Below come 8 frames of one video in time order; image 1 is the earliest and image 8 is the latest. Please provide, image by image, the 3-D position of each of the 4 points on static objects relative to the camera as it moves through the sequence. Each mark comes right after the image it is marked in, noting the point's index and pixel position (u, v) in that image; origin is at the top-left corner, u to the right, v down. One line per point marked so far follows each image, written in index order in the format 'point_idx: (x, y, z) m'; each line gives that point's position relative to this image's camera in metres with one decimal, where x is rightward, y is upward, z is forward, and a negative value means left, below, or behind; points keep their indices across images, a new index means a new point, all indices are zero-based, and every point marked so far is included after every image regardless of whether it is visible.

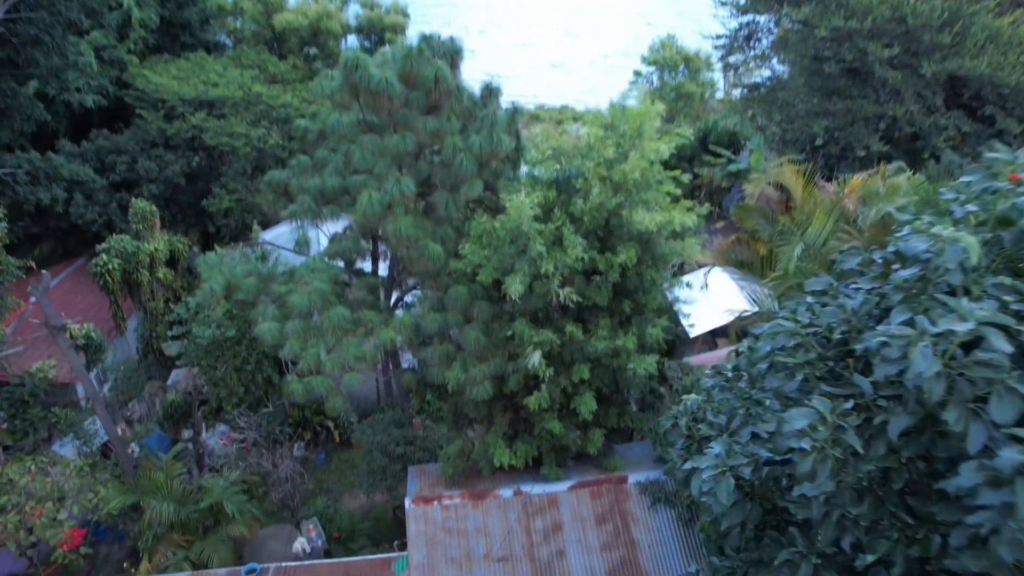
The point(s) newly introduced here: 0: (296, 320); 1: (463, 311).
0: (-2.4, -0.4, +7.2) m
1: (-0.6, -0.3, +7.6) m
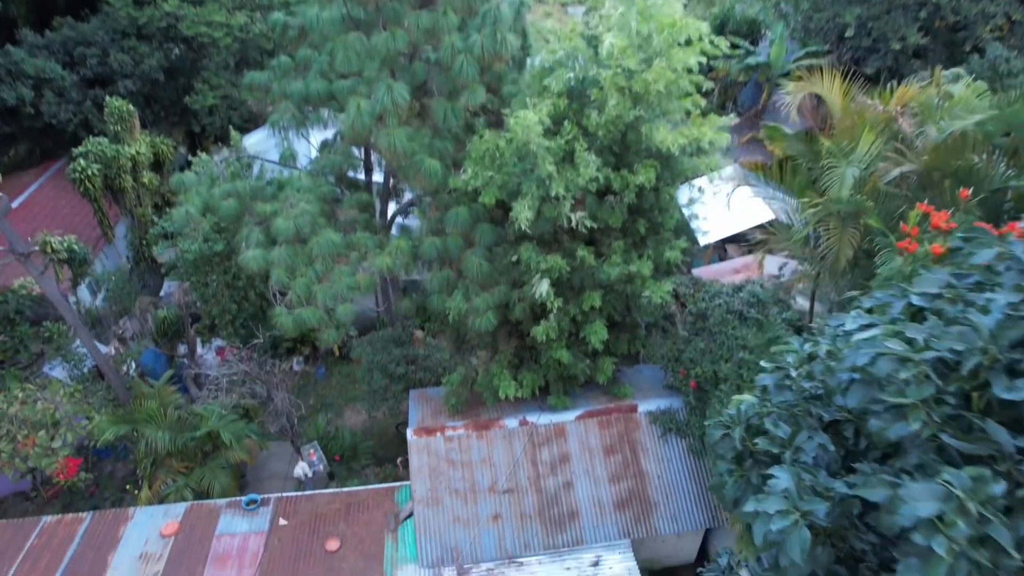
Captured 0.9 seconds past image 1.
0: (-2.3, +0.4, +6.6) m
1: (-0.5, +0.6, +7.0) m
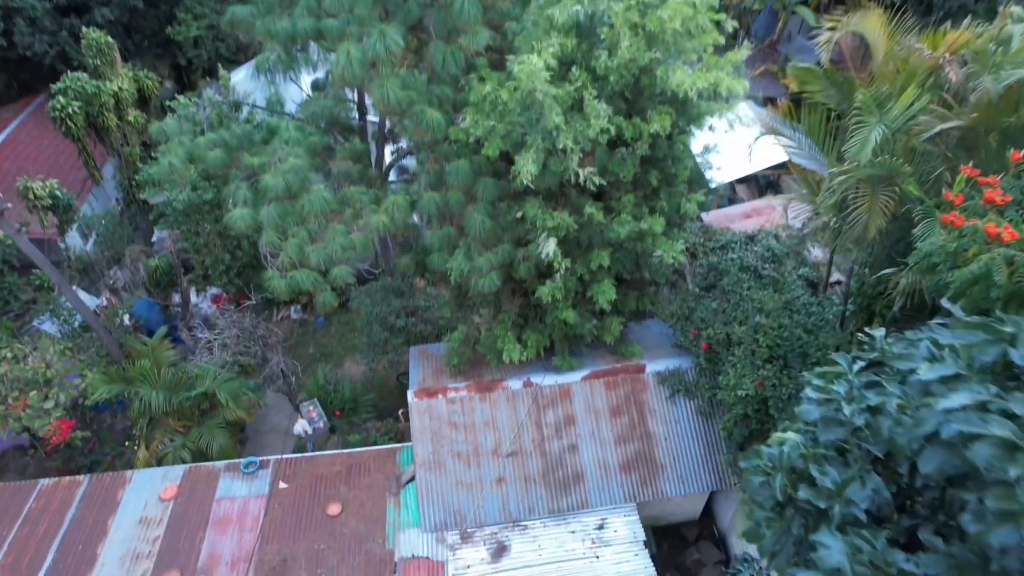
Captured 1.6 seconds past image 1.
0: (-2.3, +0.8, +6.2) m
1: (-0.5, +1.0, +6.6) m
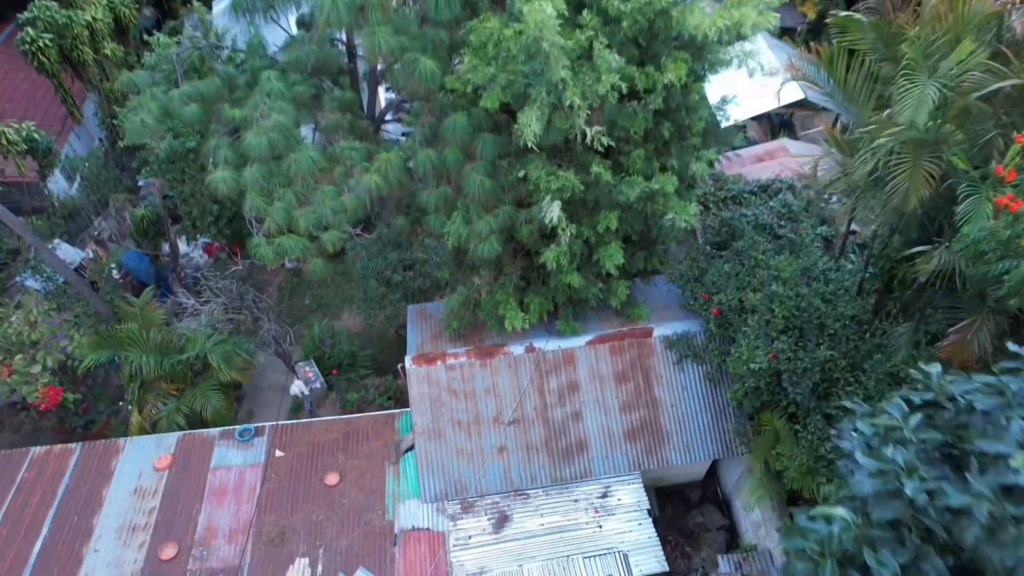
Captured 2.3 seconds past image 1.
0: (-2.3, +1.1, +5.7) m
1: (-0.5, +1.3, +6.1) m
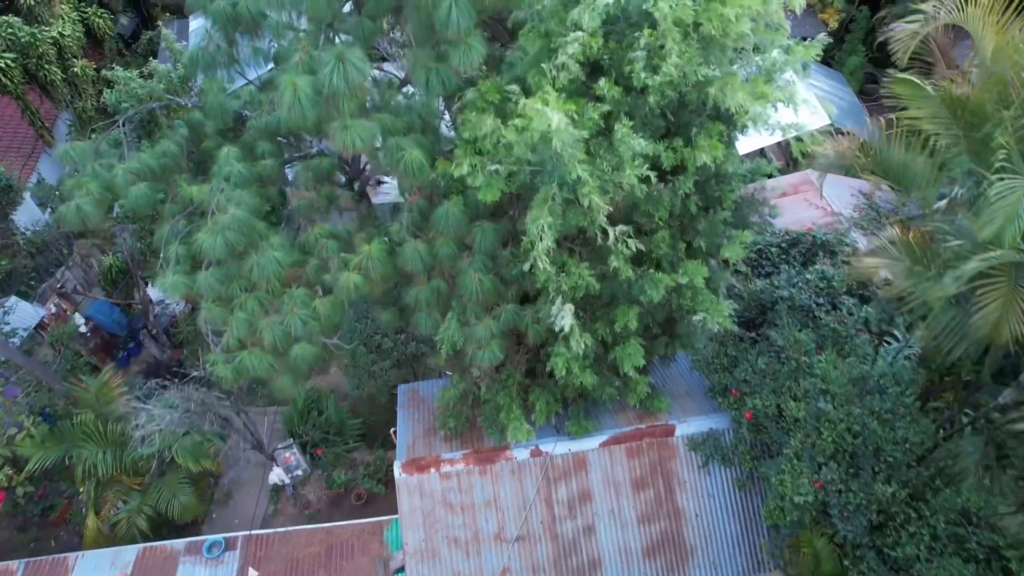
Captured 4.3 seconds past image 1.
0: (-2.2, +0.2, +4.8) m
1: (-0.4, +0.4, +5.2) m
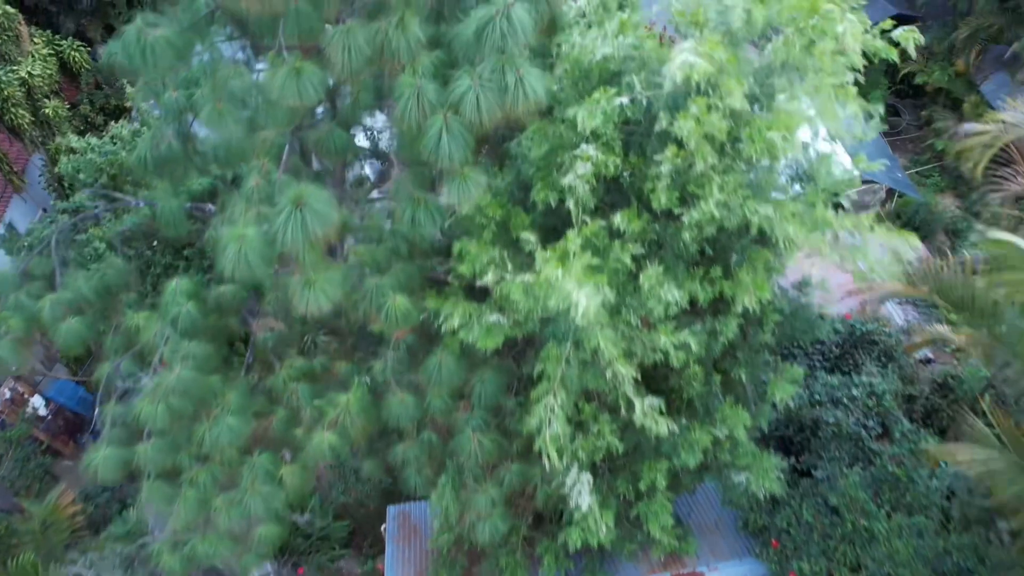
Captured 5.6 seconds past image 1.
0: (-2.2, -0.9, +4.0) m
1: (-0.4, -0.6, +4.3) m
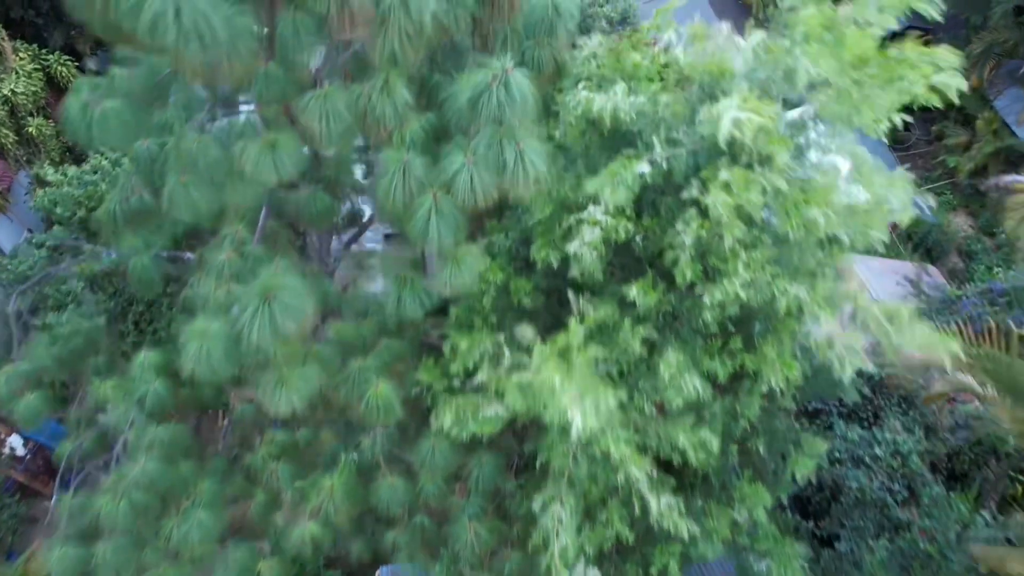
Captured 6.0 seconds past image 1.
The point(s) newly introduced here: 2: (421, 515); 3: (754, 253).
0: (-2.2, -1.3, +3.6) m
1: (-0.4, -1.1, +4.0) m
2: (-0.6, -1.4, +4.1) m
3: (+1.2, +0.1, +3.3) m
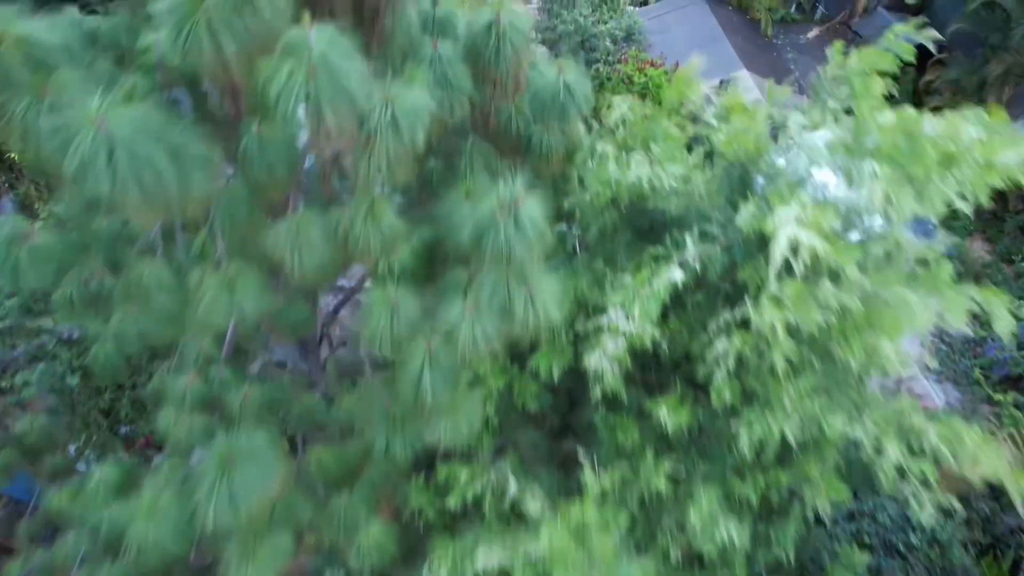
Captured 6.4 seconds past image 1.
0: (-2.2, -1.9, +3.2) m
1: (-0.4, -1.7, +3.5) m
2: (-0.5, -2.0, +3.7) m
3: (+1.3, -0.5, +2.9) m
